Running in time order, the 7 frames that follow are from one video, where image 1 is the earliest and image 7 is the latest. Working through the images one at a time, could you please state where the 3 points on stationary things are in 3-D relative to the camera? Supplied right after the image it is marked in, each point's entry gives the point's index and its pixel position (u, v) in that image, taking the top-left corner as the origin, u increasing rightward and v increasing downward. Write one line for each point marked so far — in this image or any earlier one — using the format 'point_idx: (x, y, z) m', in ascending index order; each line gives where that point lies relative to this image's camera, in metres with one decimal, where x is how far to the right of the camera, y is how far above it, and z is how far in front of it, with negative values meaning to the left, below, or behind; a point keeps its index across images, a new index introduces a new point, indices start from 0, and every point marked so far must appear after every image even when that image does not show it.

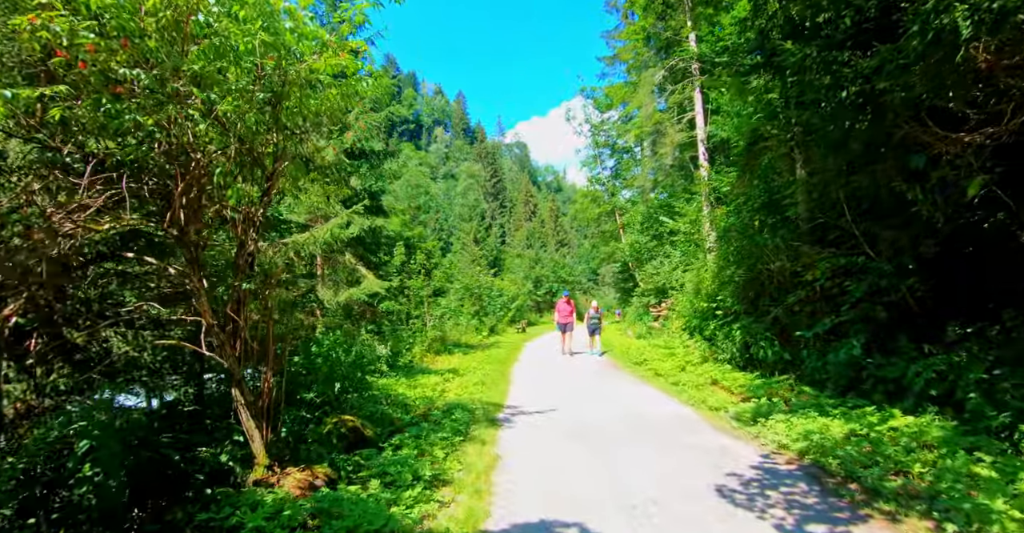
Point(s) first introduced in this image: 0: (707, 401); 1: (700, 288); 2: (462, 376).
0: (+3.3, -2.3, +9.2) m
1: (+5.1, -0.7, +15.0) m
2: (-1.1, -2.4, +11.5) m
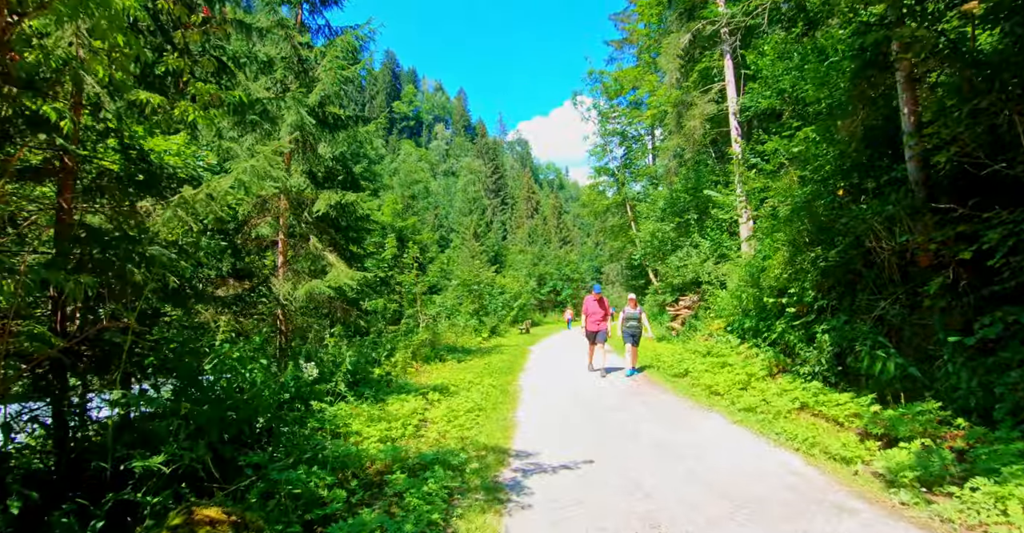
0: (+3.4, -2.0, +6.1) m
1: (+5.3, -0.3, +11.9) m
2: (-0.9, -2.1, +8.3) m
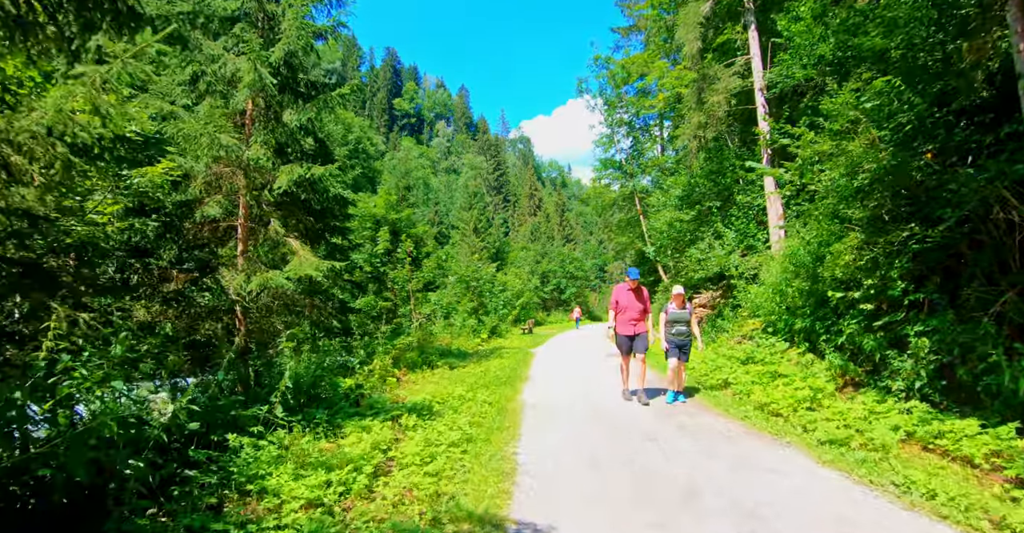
0: (+3.4, -1.8, +4.0) m
1: (+5.3, -0.1, +9.8) m
2: (-0.9, -1.9, +6.3) m
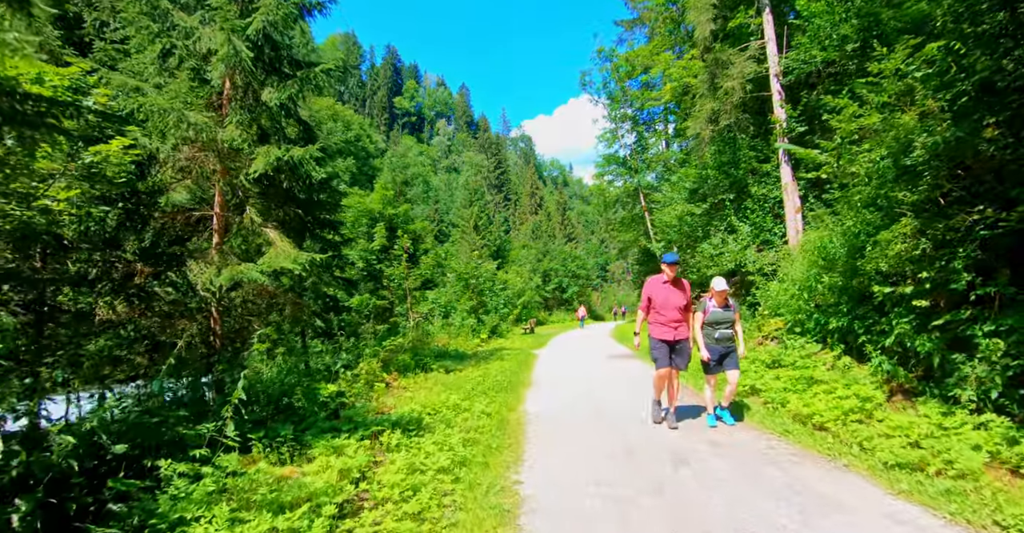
0: (+3.4, -1.7, +3.0) m
1: (+5.3, 0.0, +8.8) m
2: (-0.9, -1.8, +5.3) m
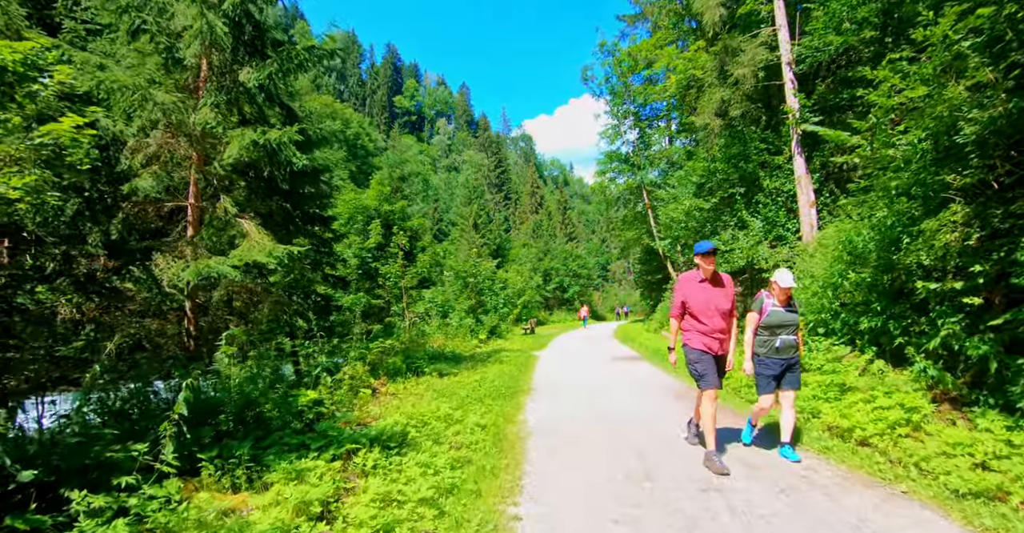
0: (+3.4, -1.6, +2.3) m
1: (+5.3, +0.1, +8.0) m
2: (-0.9, -1.7, +4.5) m
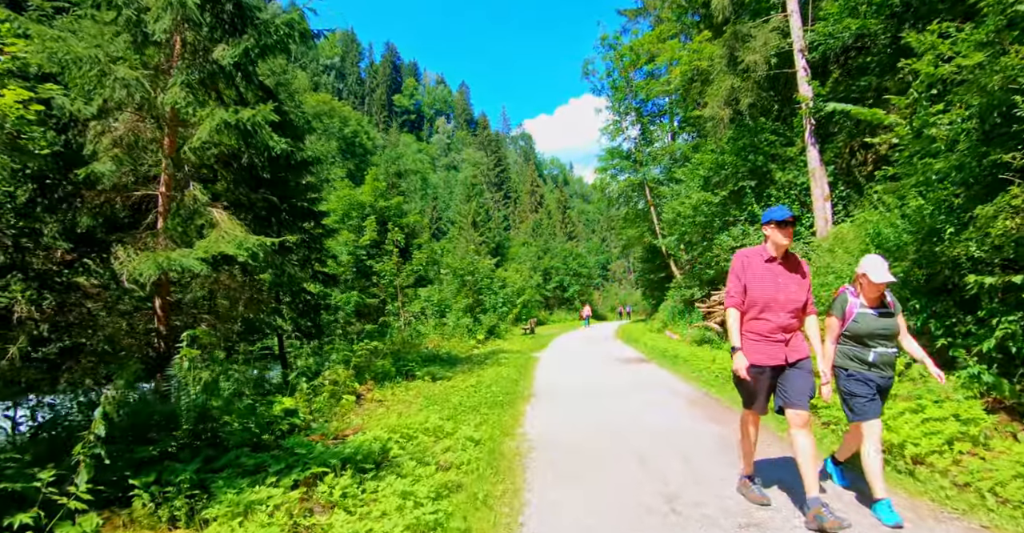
0: (+3.4, -1.5, +1.5) m
1: (+5.3, +0.2, +7.3) m
2: (-1.0, -1.6, +3.8) m
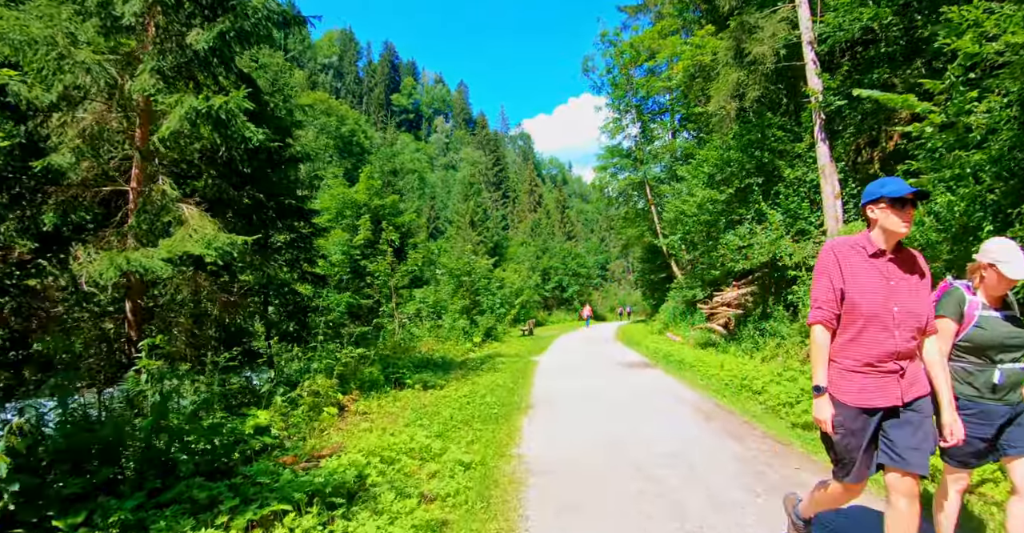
0: (+3.4, -1.5, +0.9) m
1: (+5.2, +0.1, +6.7) m
2: (-1.0, -1.6, +3.2) m
